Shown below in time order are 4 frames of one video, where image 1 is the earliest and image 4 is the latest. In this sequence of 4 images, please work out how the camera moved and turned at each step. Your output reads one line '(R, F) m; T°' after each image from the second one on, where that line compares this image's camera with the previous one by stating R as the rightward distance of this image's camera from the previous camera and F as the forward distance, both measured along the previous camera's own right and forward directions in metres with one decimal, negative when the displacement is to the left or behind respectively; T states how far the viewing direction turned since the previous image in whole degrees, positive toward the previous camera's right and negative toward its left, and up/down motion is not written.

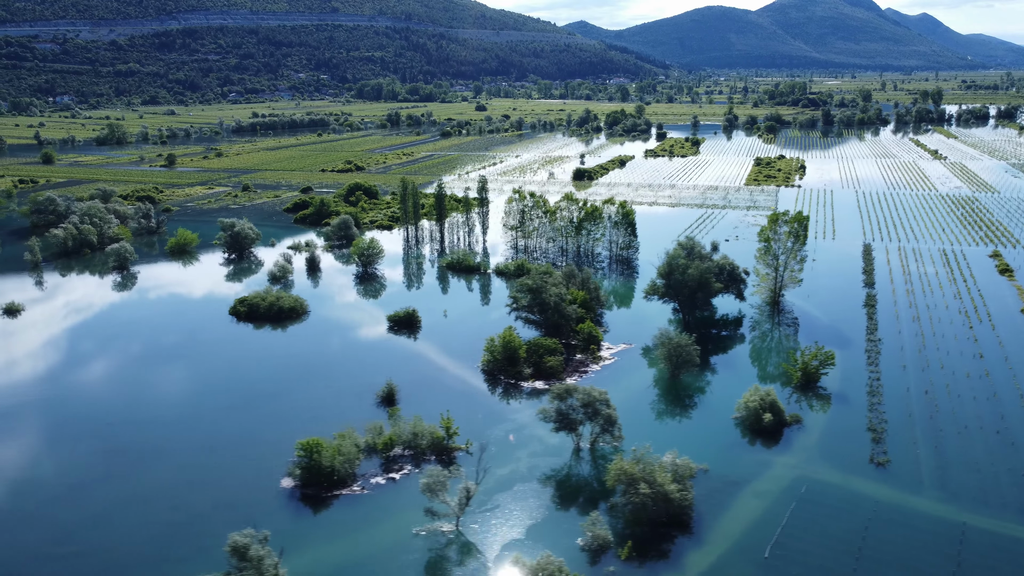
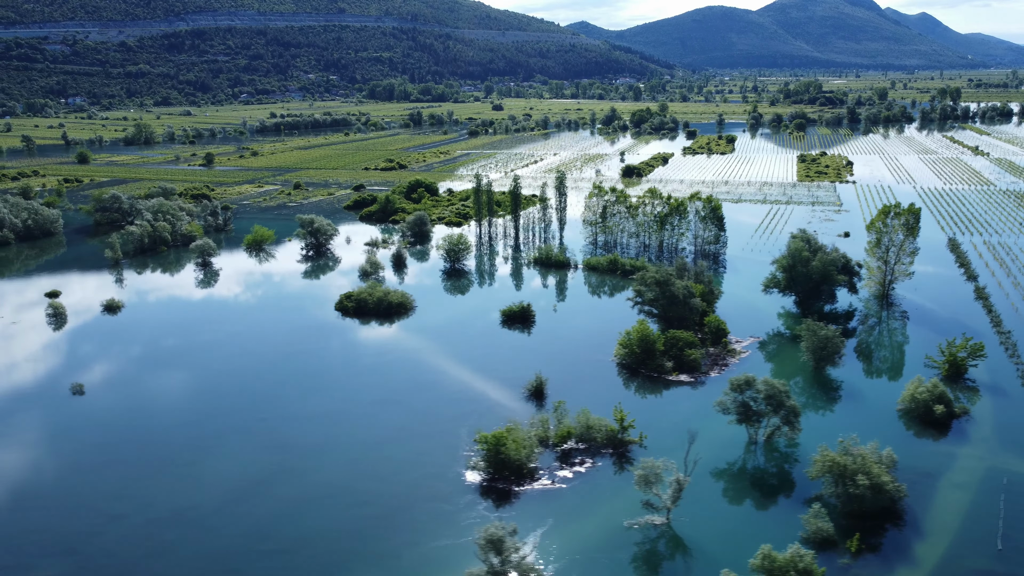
(-26.1, +2.2) m; 0°
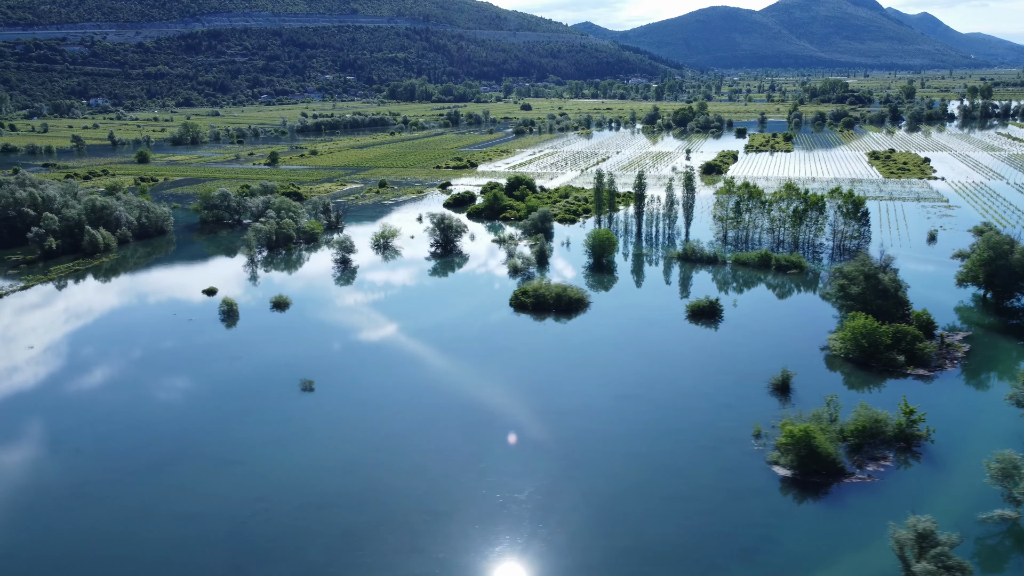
(-42.0, +2.4) m; 0°
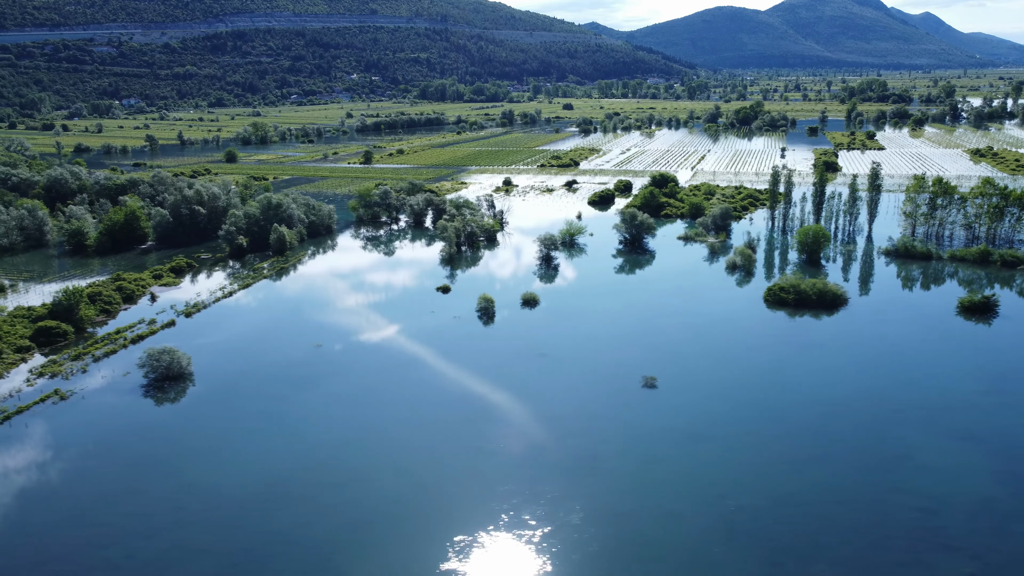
(-60.4, +2.1) m; 0°
